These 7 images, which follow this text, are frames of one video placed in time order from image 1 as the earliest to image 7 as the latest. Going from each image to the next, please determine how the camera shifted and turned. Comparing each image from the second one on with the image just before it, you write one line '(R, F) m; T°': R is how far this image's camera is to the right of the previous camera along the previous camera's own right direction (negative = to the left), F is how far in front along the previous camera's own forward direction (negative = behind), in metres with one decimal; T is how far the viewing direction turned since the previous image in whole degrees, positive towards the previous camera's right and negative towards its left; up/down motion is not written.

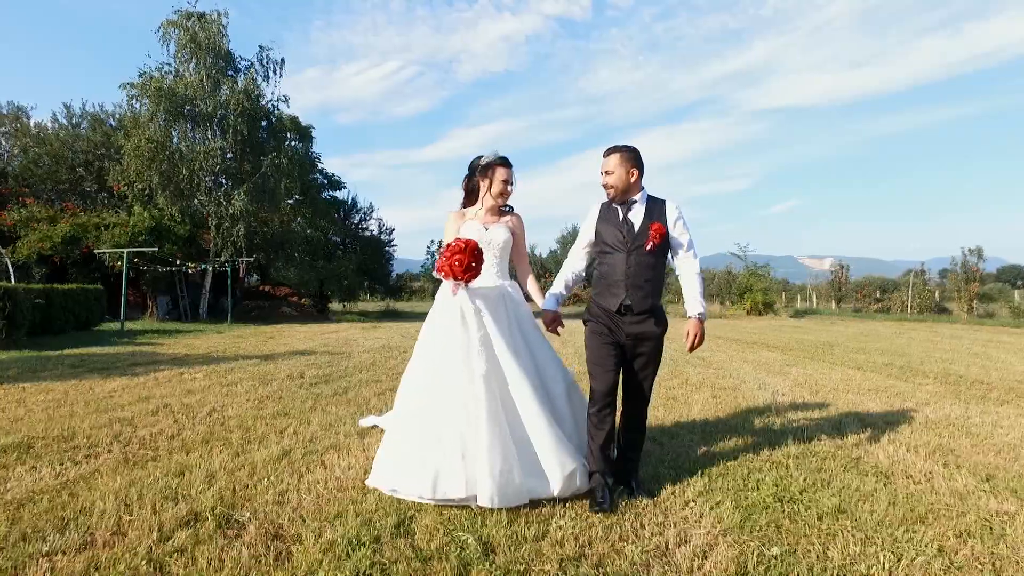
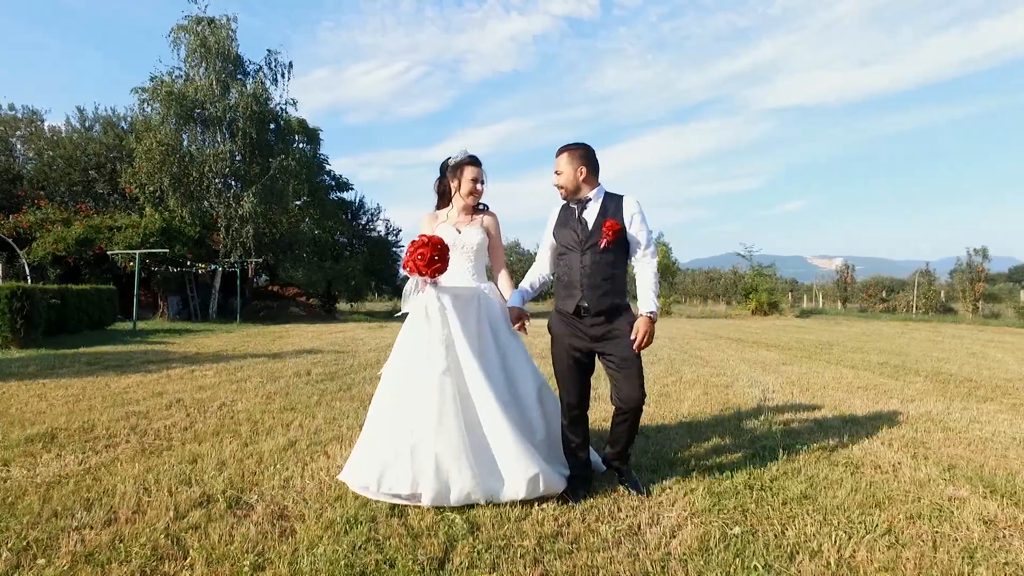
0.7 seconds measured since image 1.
(+0.1, -0.2) m; -1°
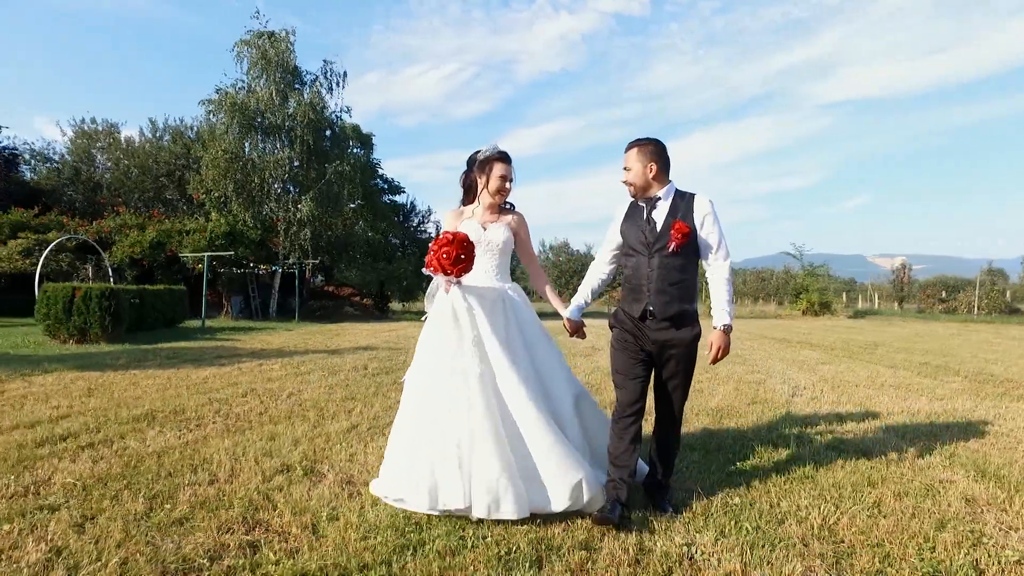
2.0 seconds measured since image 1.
(+0.1, -0.5) m; -4°
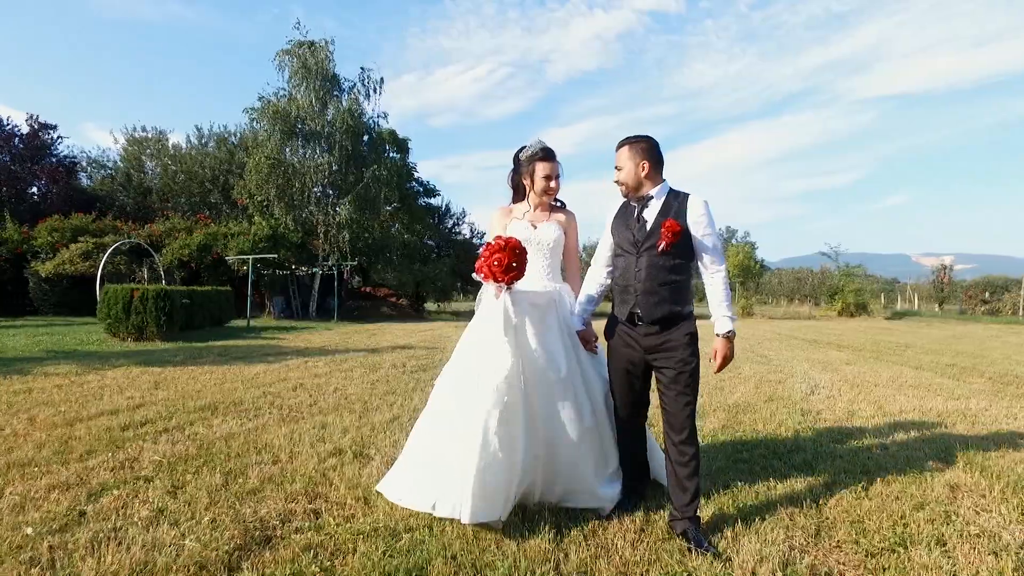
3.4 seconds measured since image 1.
(0.0, -0.4) m; -3°
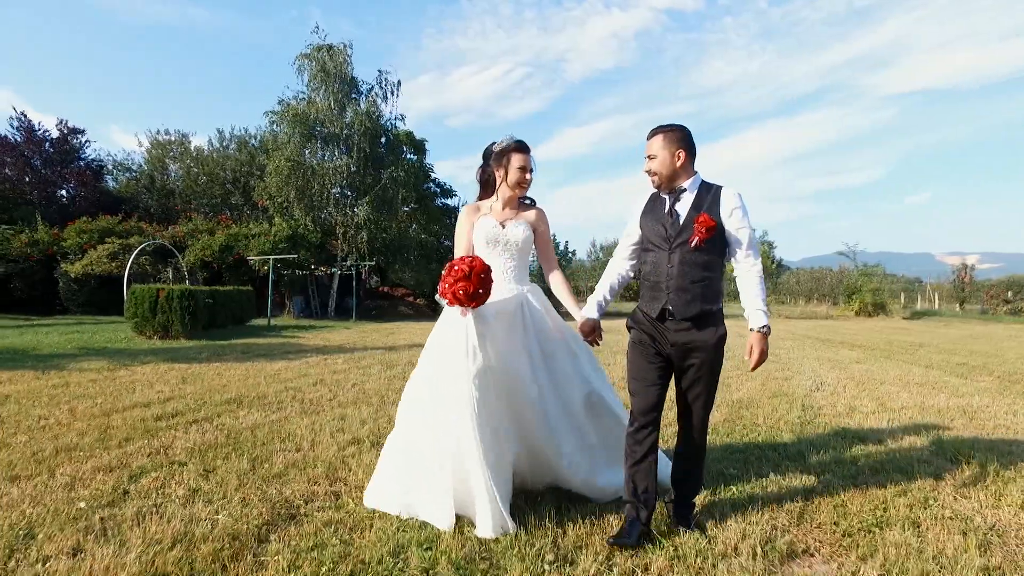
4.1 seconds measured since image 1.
(+0.1, -0.2) m; -2°
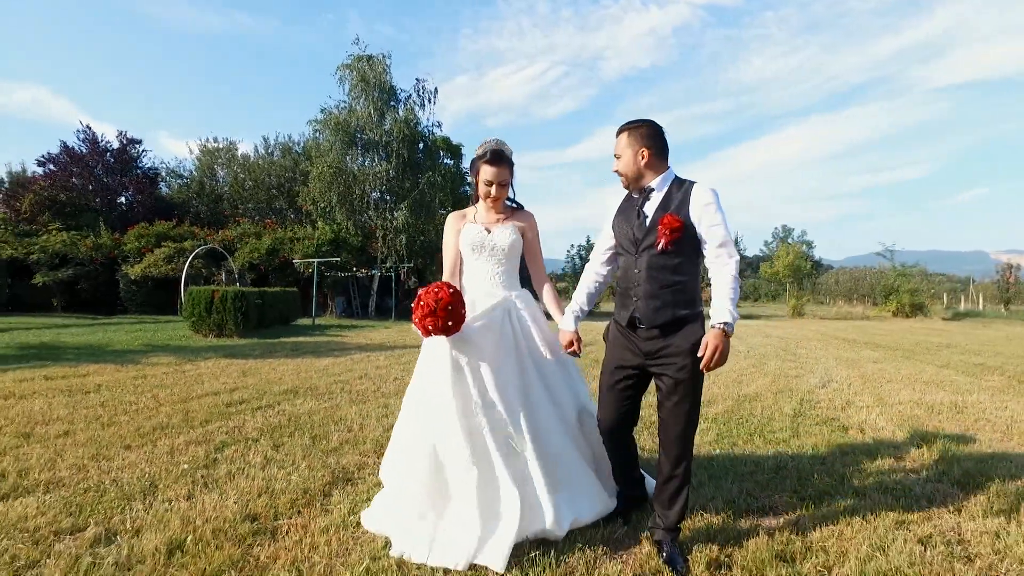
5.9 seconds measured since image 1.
(+0.1, -0.6) m; -3°
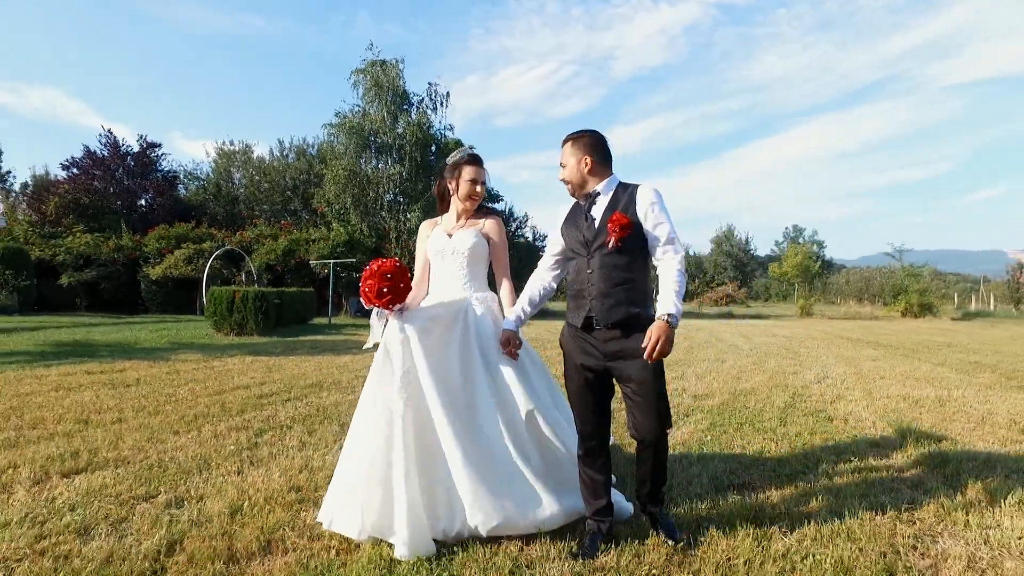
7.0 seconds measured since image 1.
(0.0, -0.4) m; -1°
